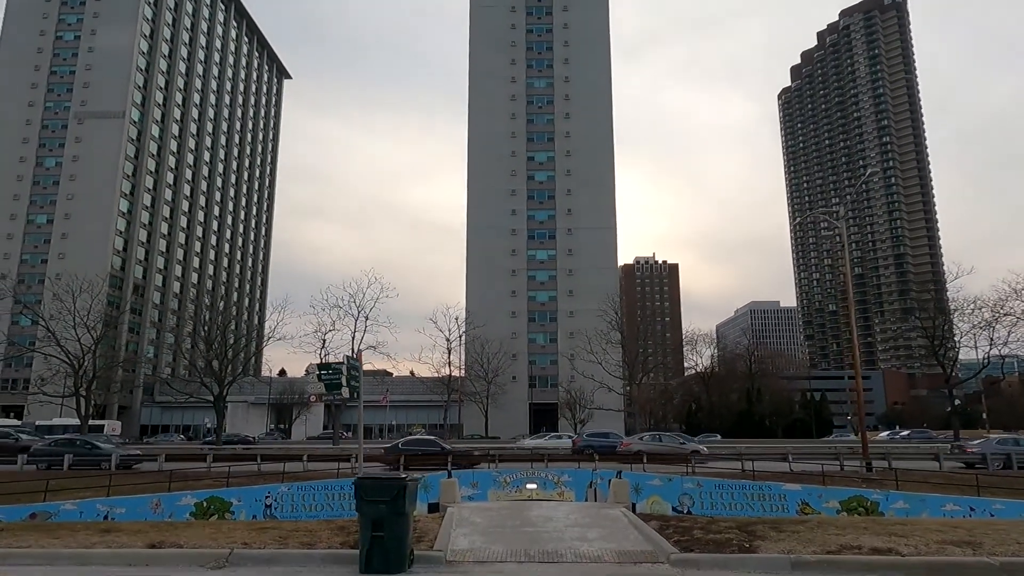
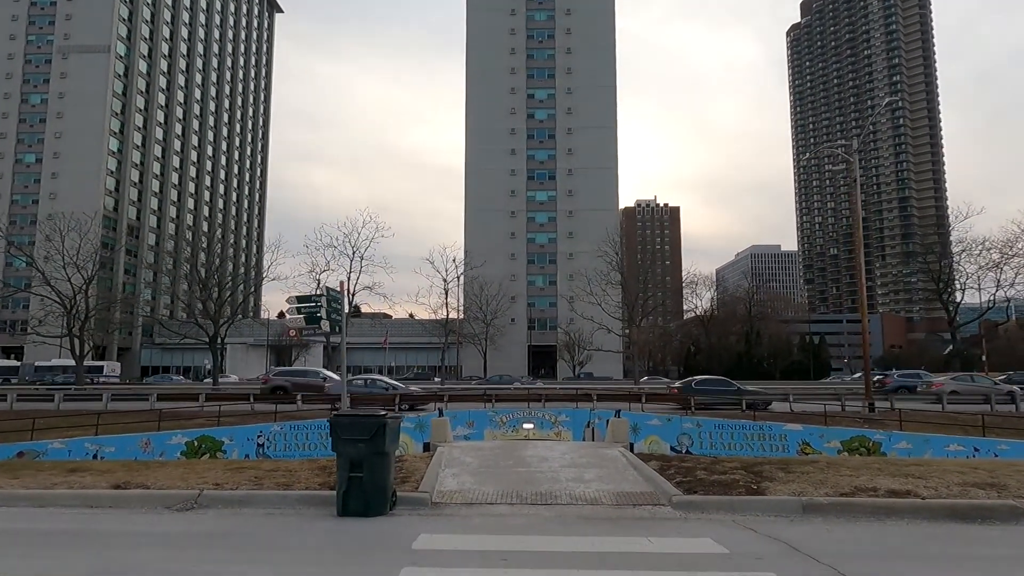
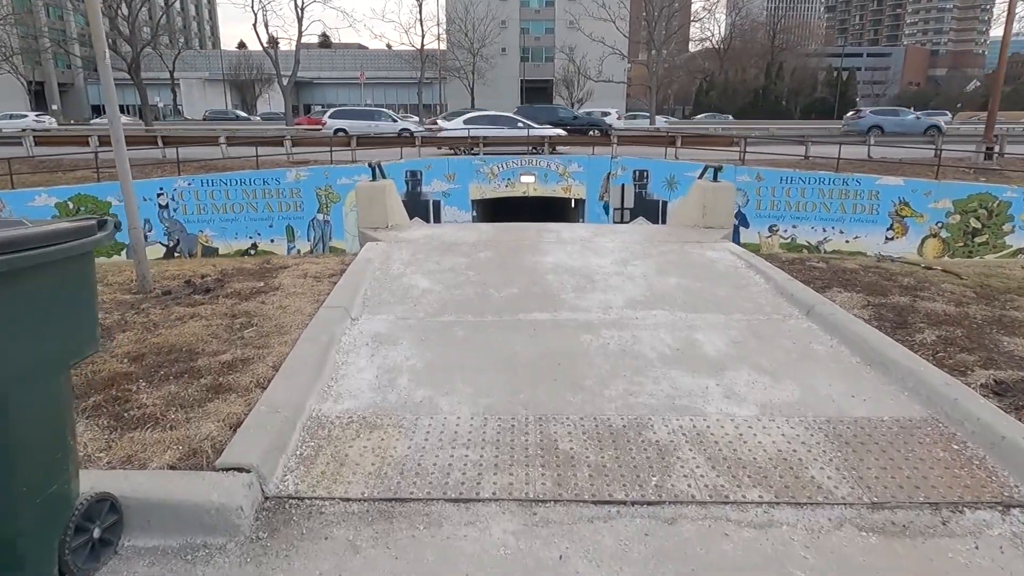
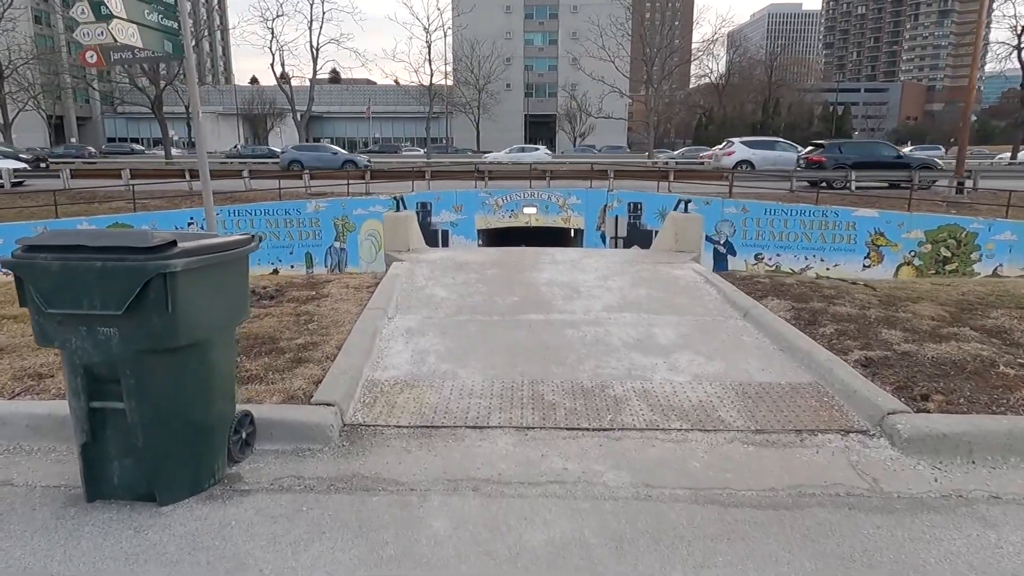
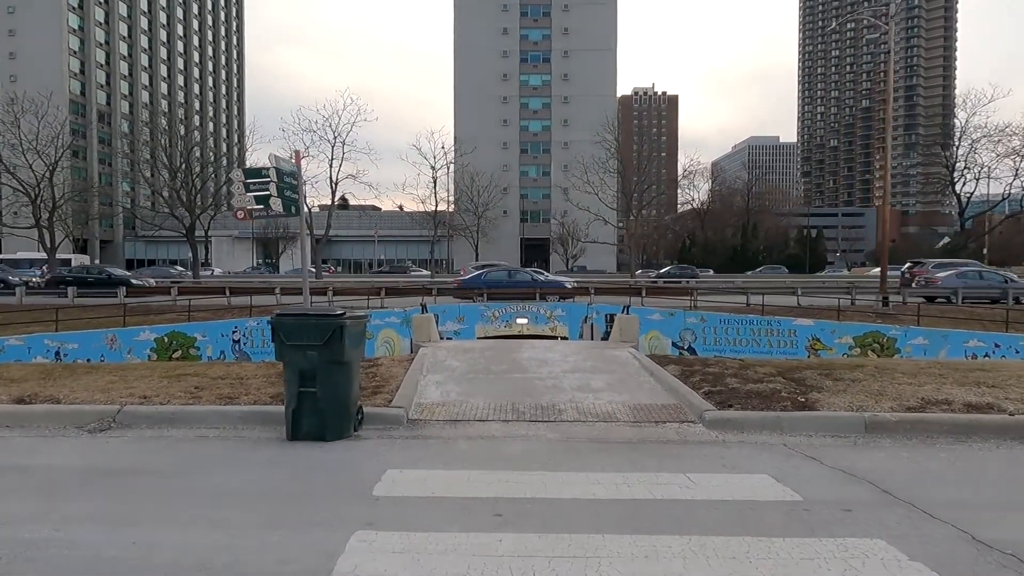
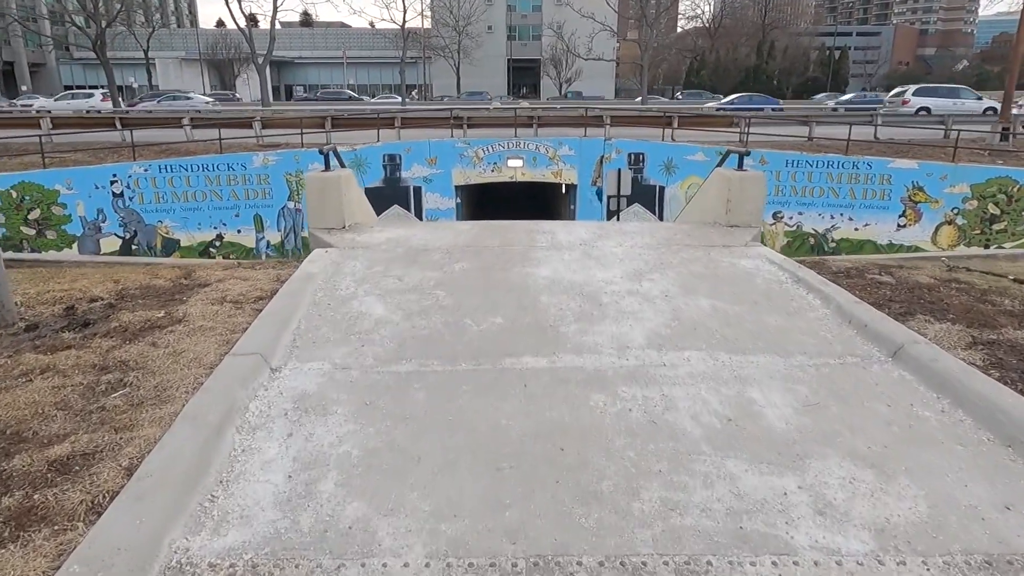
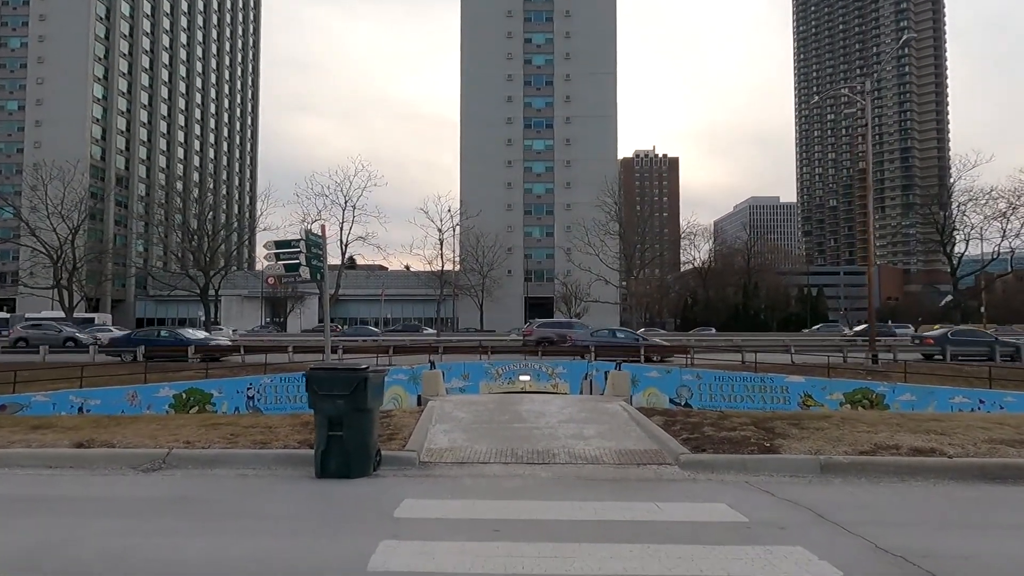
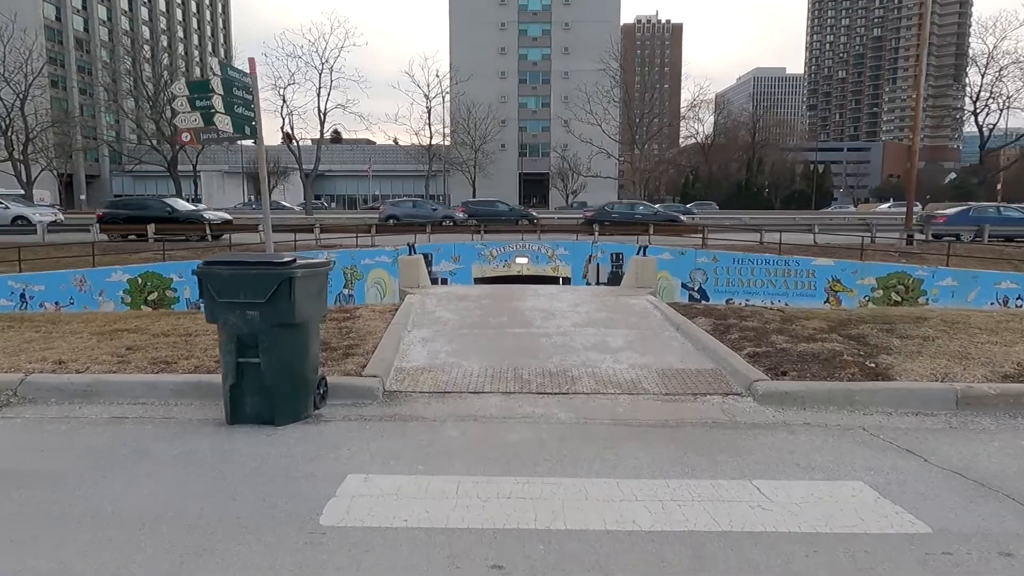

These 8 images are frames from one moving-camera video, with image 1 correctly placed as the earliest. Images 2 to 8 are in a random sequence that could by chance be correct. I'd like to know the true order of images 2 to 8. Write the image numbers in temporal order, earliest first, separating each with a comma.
2, 7, 5, 8, 4, 3, 6
